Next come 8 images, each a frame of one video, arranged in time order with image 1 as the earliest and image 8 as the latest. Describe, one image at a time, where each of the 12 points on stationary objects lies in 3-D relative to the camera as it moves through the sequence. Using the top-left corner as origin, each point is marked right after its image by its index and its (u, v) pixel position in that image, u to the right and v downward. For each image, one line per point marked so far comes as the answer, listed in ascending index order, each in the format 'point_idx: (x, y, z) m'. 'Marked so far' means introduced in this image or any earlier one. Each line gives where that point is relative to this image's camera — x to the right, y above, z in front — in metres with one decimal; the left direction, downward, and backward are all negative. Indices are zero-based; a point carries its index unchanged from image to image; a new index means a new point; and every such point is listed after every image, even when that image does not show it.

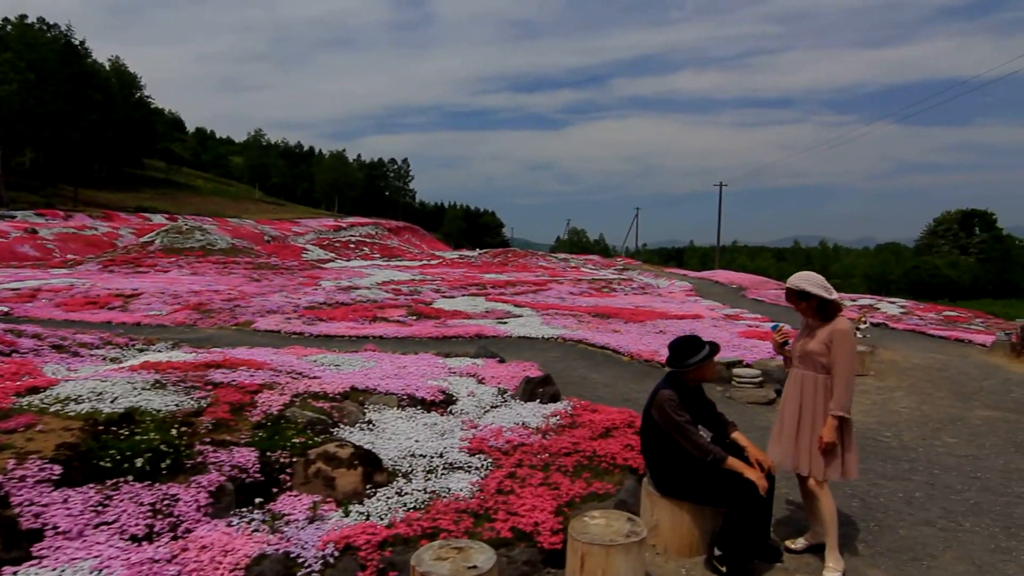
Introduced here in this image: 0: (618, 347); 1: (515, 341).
0: (+3.6, -2.0, +18.3) m
1: (+0.1, -1.9, +19.5) m
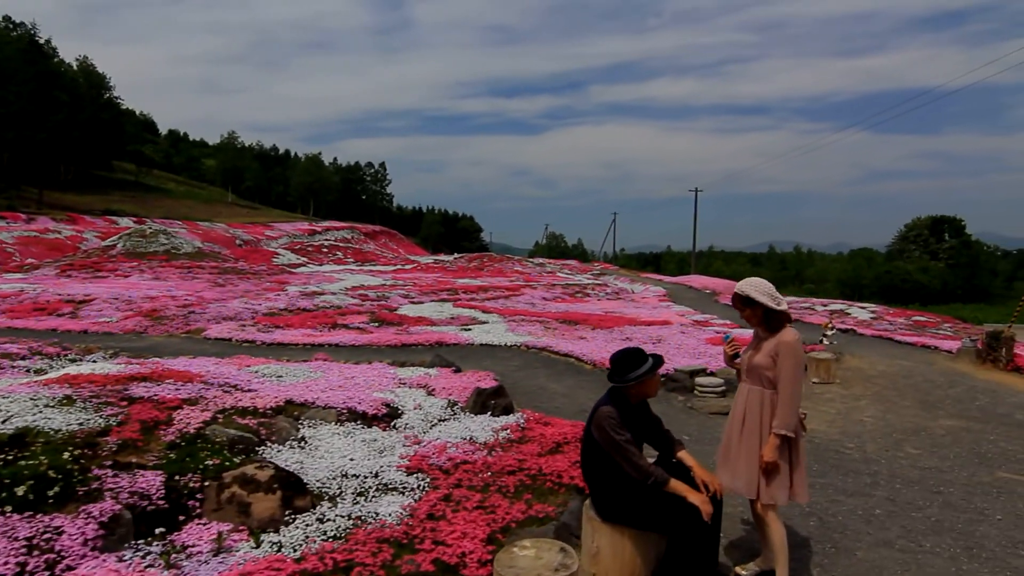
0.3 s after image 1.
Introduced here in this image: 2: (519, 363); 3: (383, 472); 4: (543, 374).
0: (+2.3, -2.2, +17.7) m
1: (-1.2, -2.1, +18.8) m
2: (+0.2, -2.4, +17.2) m
3: (-2.2, -3.1, +9.3) m
4: (+0.8, -2.5, +16.0) m
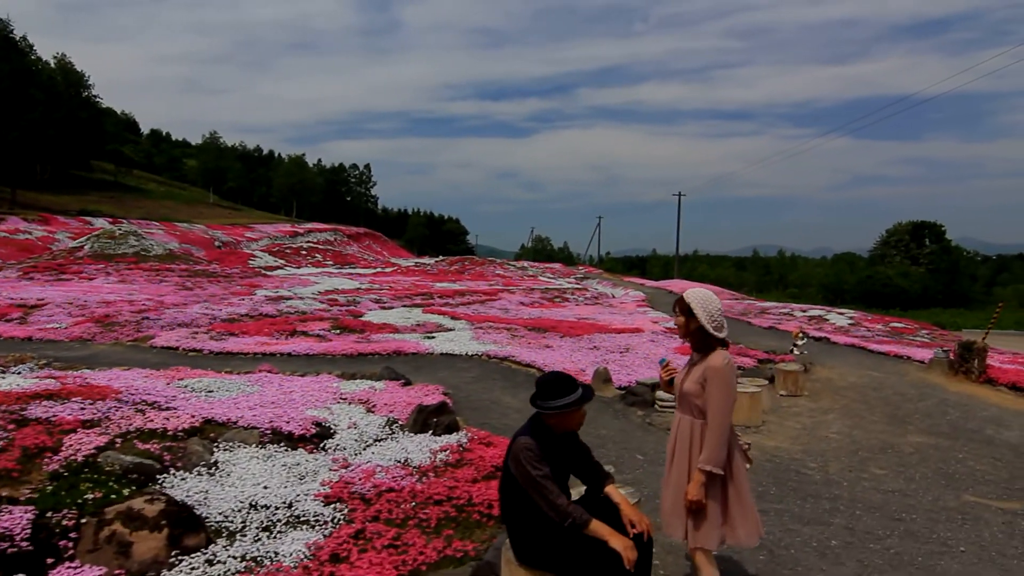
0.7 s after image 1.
0: (+1.0, -2.4, +17.0) m
1: (-2.5, -2.4, +18.0) m
2: (-1.1, -2.6, +16.4) m
3: (-3.3, -3.3, +8.4) m
4: (-0.4, -2.8, +15.3) m
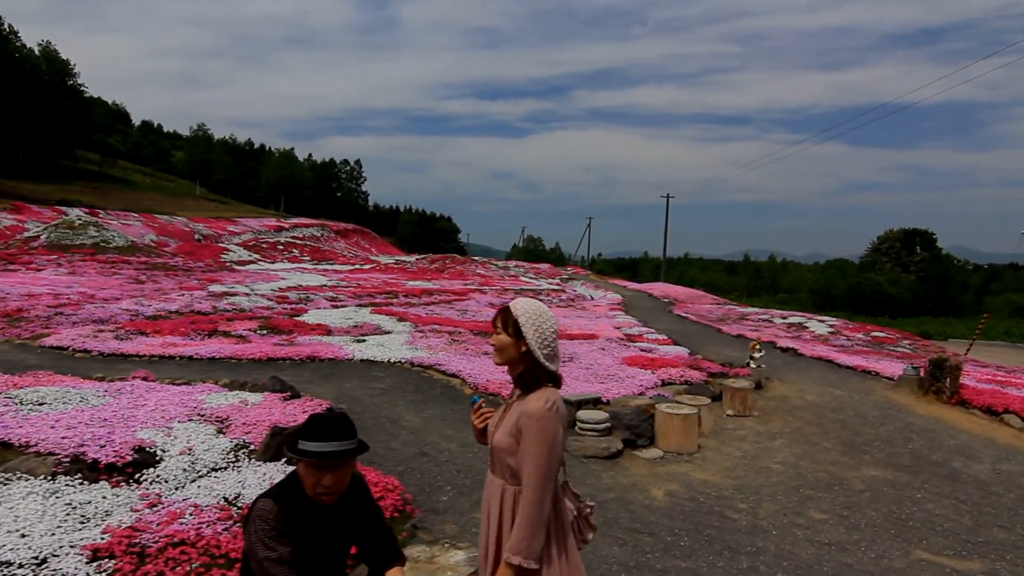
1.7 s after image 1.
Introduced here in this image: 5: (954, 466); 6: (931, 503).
0: (-1.3, -2.4, +15.2) m
1: (-4.8, -2.3, +16.1) m
2: (-3.4, -2.6, +14.6) m
3: (-5.5, -3.3, +6.6) m
4: (-2.7, -2.8, +13.4) m
5: (+9.6, -3.8, +11.8) m
6: (+7.8, -4.0, +10.1) m
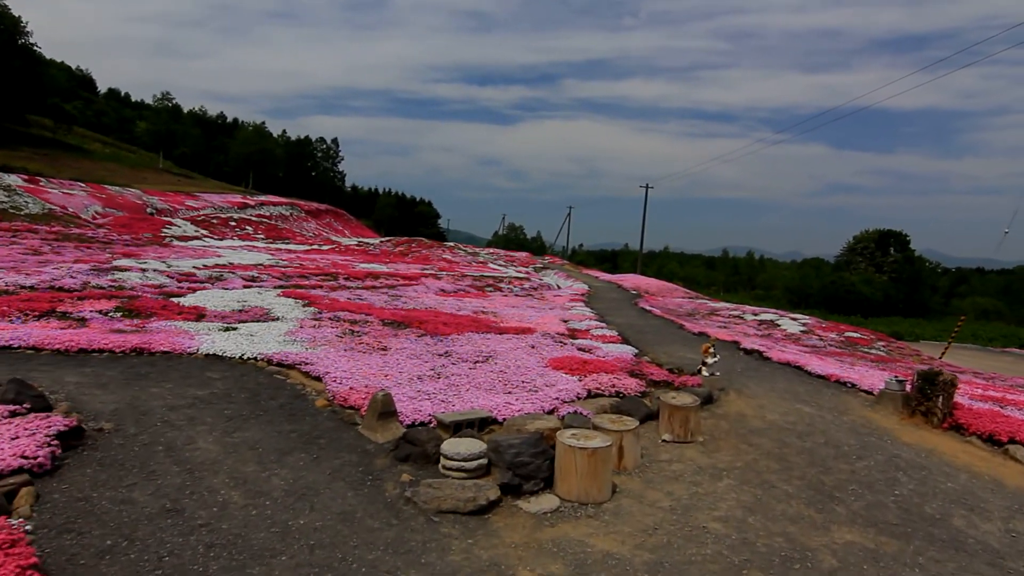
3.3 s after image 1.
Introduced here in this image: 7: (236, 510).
0: (-3.9, -1.9, +11.5) m
1: (-7.4, -1.7, +12.4) m
2: (-5.9, -2.0, +10.9) m
3: (-7.8, -2.8, +2.8) m
4: (-5.2, -2.2, +9.8) m
5: (+7.1, -3.7, +8.6) m
6: (+5.3, -3.8, +6.8) m
7: (-3.5, -2.8, +6.9) m
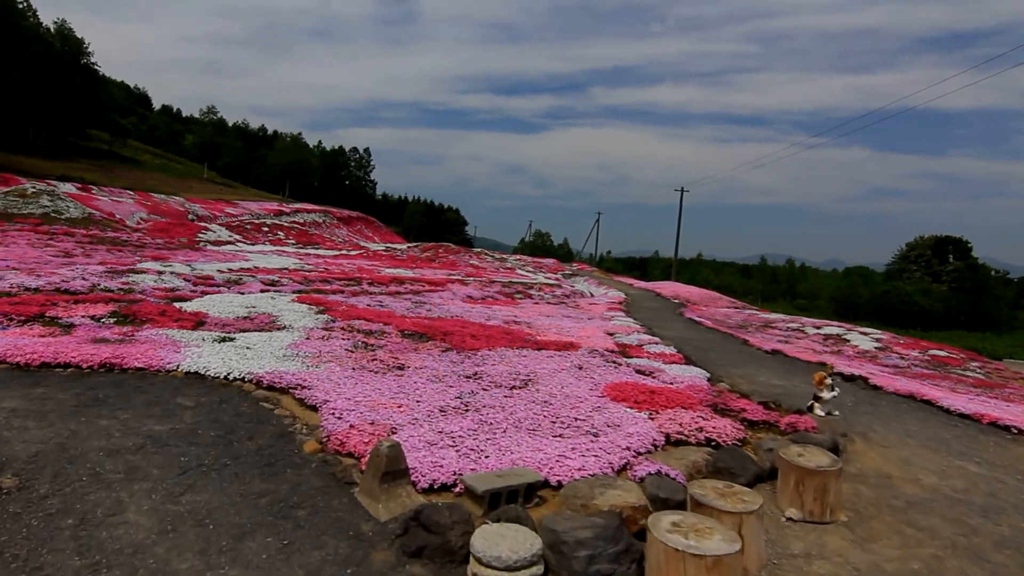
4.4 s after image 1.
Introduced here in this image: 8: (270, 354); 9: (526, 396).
0: (-3.0, -2.0, +8.8) m
1: (-6.4, -1.8, +9.9) m
2: (-5.1, -2.1, +8.3) m
3: (-7.5, -2.7, +0.4) m
4: (-4.4, -2.3, +7.1) m
5: (+7.8, -3.9, +5.2) m
6: (+5.9, -4.0, +3.5) m
7: (-2.9, -2.9, +4.2) m
8: (-5.3, -1.5, +12.2) m
9: (+0.3, -2.2, +10.8) m
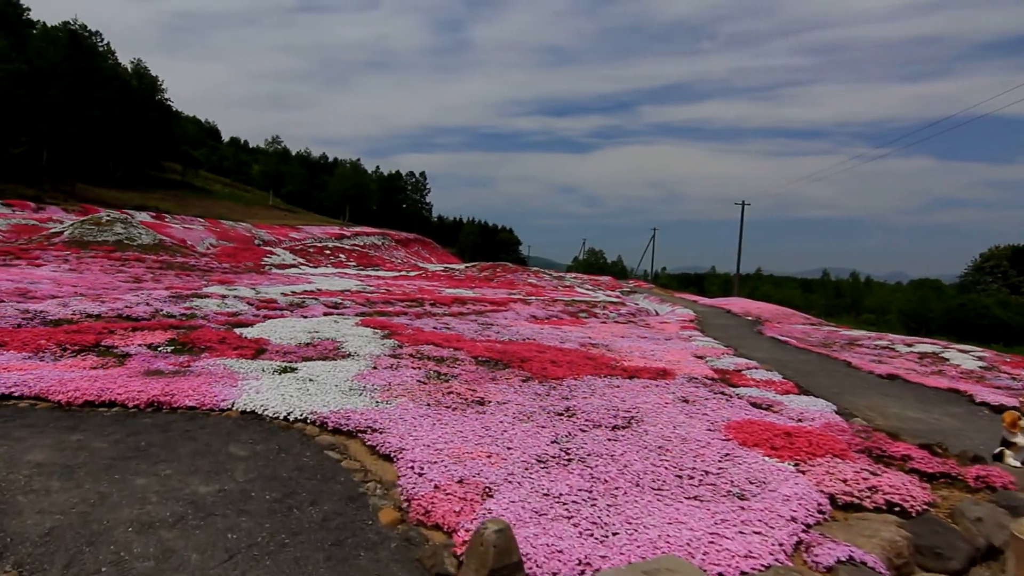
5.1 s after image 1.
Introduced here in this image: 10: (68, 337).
0: (-1.4, -2.4, +7.3) m
1: (-4.8, -2.2, +8.6) m
2: (-3.6, -2.4, +7.0) m
3: (-6.6, -2.9, -0.8) m
4: (-3.0, -2.6, +5.7) m
5: (+9.0, -3.9, +2.7) m
6: (+7.0, -4.0, +1.2) m
7: (-1.7, -3.1, +2.7) m
8: (-3.5, -2.0, +10.9) m
9: (+2.0, -2.5, +9.0) m
10: (-11.7, -1.3, +14.7) m
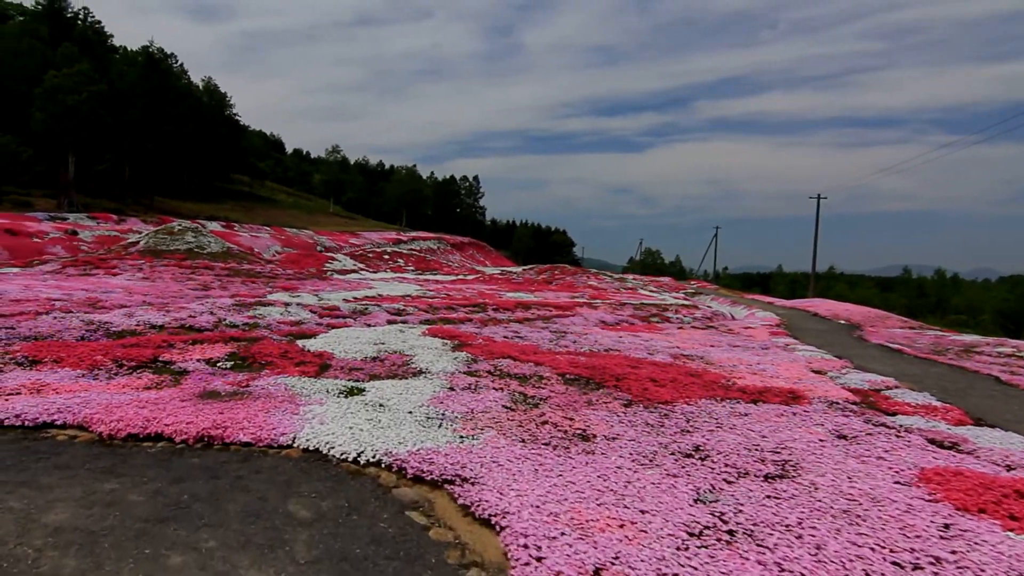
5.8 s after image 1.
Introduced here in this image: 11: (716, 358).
0: (0.0, -2.5, +5.4) m
1: (-3.2, -2.4, +7.0) m
2: (-2.1, -2.6, +5.2) m
3: (-5.9, -3.1, -2.2) m
4: (-1.7, -2.8, +3.9) m
5: (+10.0, -3.9, -0.2) m
6: (+7.8, -4.0, -1.5) m
7: (-0.7, -3.2, +0.8) m
8: (-1.7, -2.2, +9.2) m
9: (+3.7, -2.6, +6.7) m
10: (-9.5, -1.6, +13.8) m
11: (+6.9, -2.3, +18.2) m
